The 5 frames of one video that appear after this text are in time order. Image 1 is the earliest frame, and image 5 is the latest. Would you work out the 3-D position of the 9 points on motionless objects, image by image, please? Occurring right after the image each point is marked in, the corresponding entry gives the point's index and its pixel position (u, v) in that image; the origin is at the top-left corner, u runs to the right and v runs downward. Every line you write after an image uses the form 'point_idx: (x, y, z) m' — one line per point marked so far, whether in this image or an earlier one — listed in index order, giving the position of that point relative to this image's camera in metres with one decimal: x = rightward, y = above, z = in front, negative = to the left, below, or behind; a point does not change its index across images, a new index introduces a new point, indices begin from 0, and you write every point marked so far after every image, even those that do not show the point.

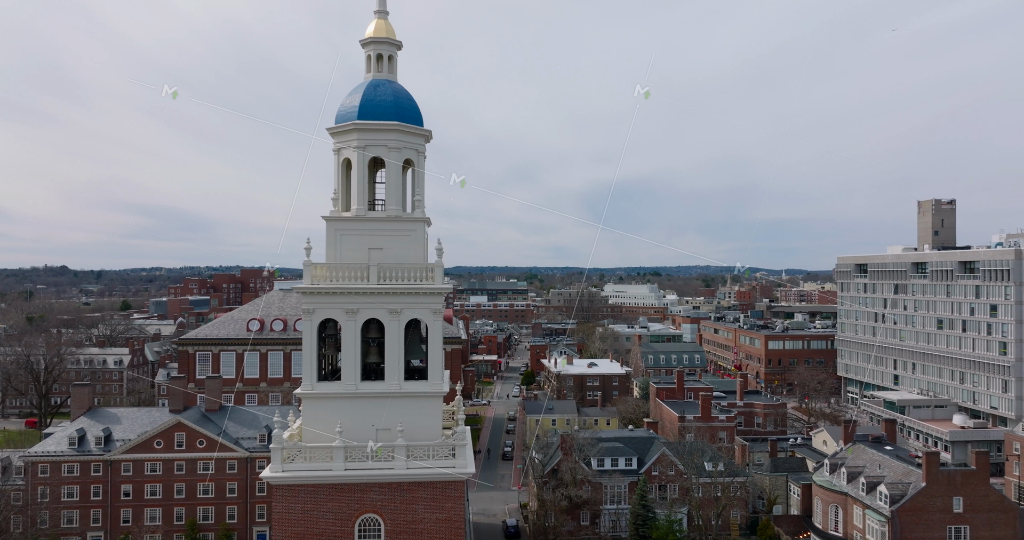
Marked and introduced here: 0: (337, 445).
0: (-3.5, -3.5, +11.8) m
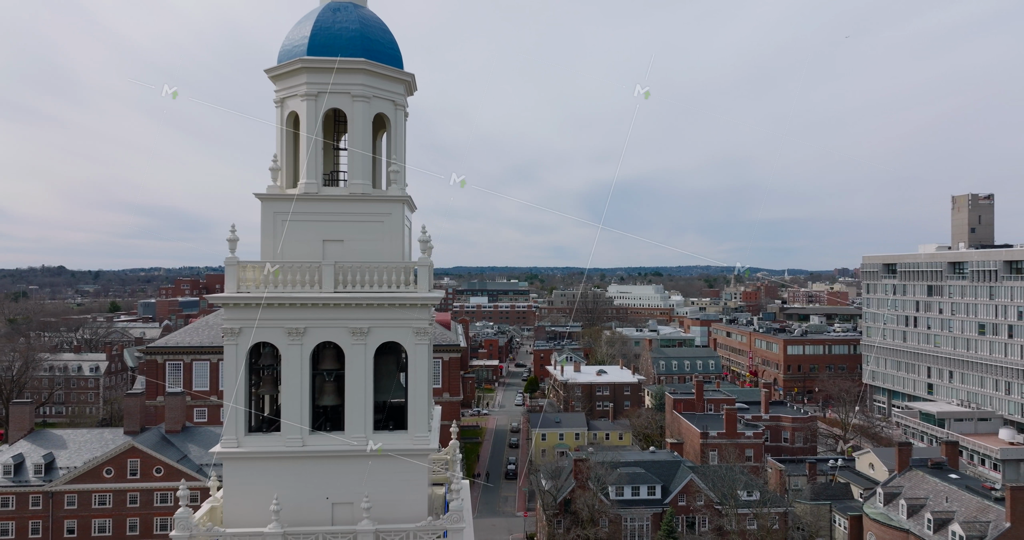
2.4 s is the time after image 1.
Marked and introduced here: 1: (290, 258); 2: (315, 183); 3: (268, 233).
0: (-3.2, -3.5, +8.0) m
1: (-3.3, +0.2, +8.8) m
2: (-3.0, +1.3, +8.9) m
3: (-3.6, +0.5, +8.8) m
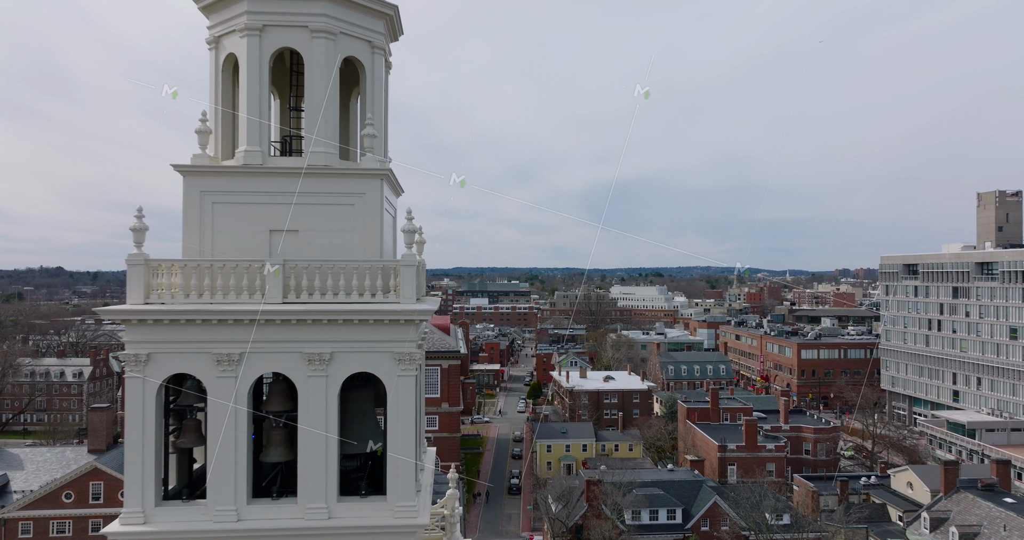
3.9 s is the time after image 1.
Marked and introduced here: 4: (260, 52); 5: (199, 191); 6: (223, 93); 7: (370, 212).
0: (-3.0, -3.5, +5.5) m
1: (-3.1, +0.2, +6.3) m
2: (-2.7, +1.3, +6.4) m
3: (-3.4, +0.5, +6.3) m
4: (-2.8, +2.4, +6.5) m
5: (-3.3, +0.8, +6.3) m
6: (-3.3, +2.0, +6.7) m
7: (-1.5, +0.7, +6.5) m
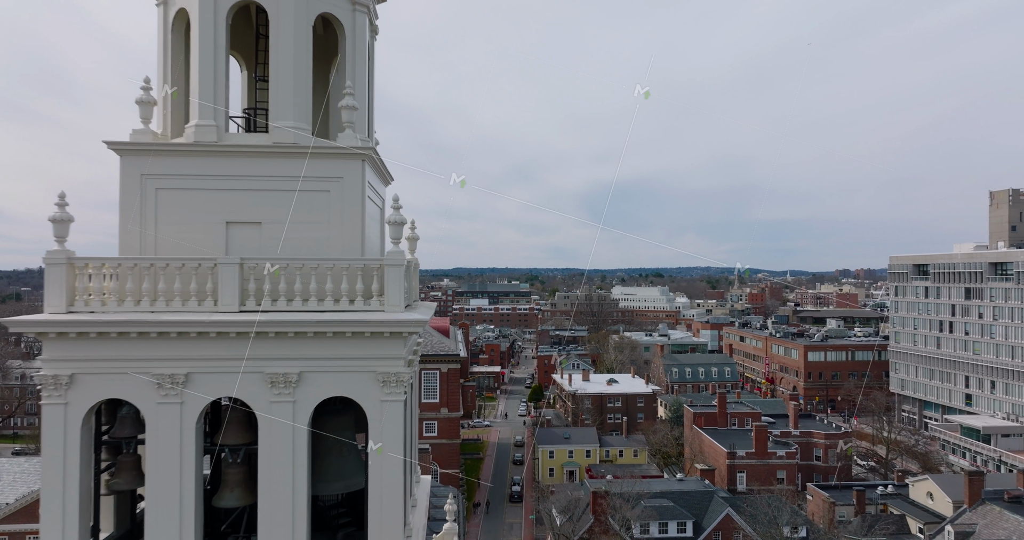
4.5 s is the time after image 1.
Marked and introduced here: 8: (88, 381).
0: (-2.9, -3.5, +4.3) m
1: (-3.0, +0.2, +5.2) m
2: (-2.6, +1.3, +5.3) m
3: (-3.3, +0.5, +5.2) m
4: (-2.7, +2.4, +5.4) m
5: (-3.2, +0.8, +5.2) m
6: (-3.2, +2.0, +5.6) m
7: (-1.5, +0.7, +5.3) m
8: (-3.4, -0.9, +4.9) m
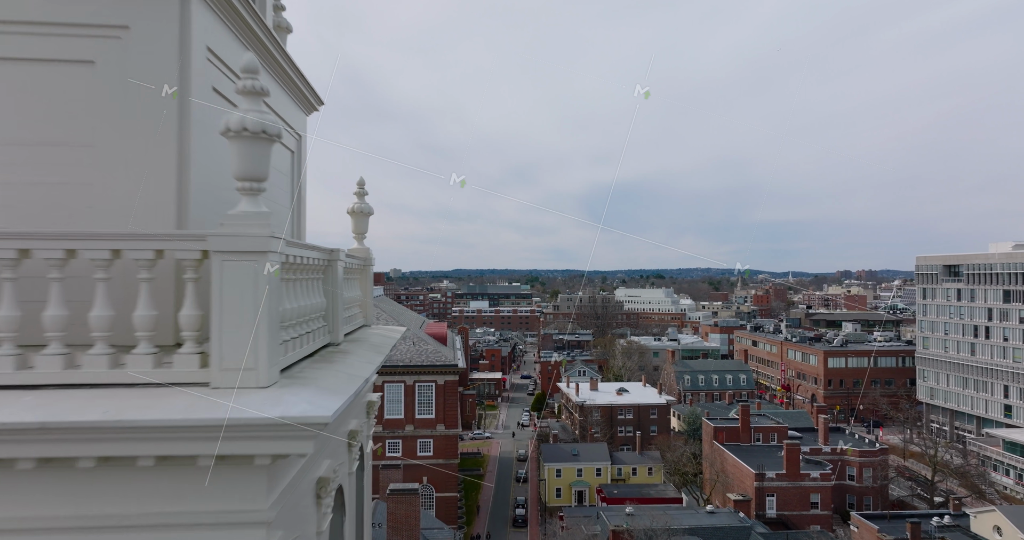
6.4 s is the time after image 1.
0: (-2.7, -3.5, +1.1) m
1: (-2.8, +0.2, +1.9) m
2: (-2.4, +1.3, +2.0) m
3: (-3.1, +0.5, +1.9) m
4: (-2.5, +2.4, +2.1) m
5: (-3.0, +0.9, +1.9) m
6: (-3.0, +2.0, +2.4) m
7: (-1.3, +0.7, +2.1) m
8: (-3.2, -0.9, +1.6) m
